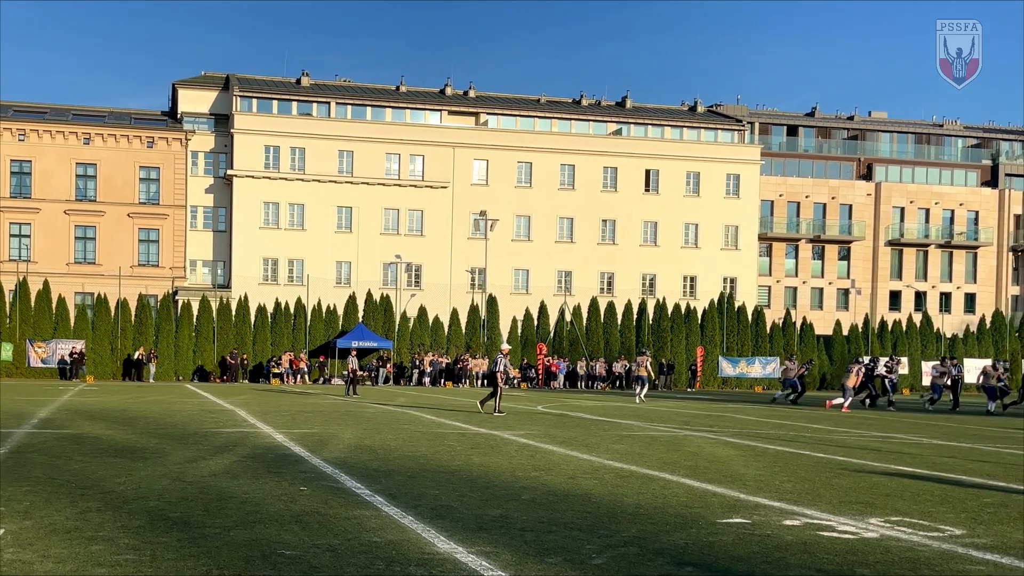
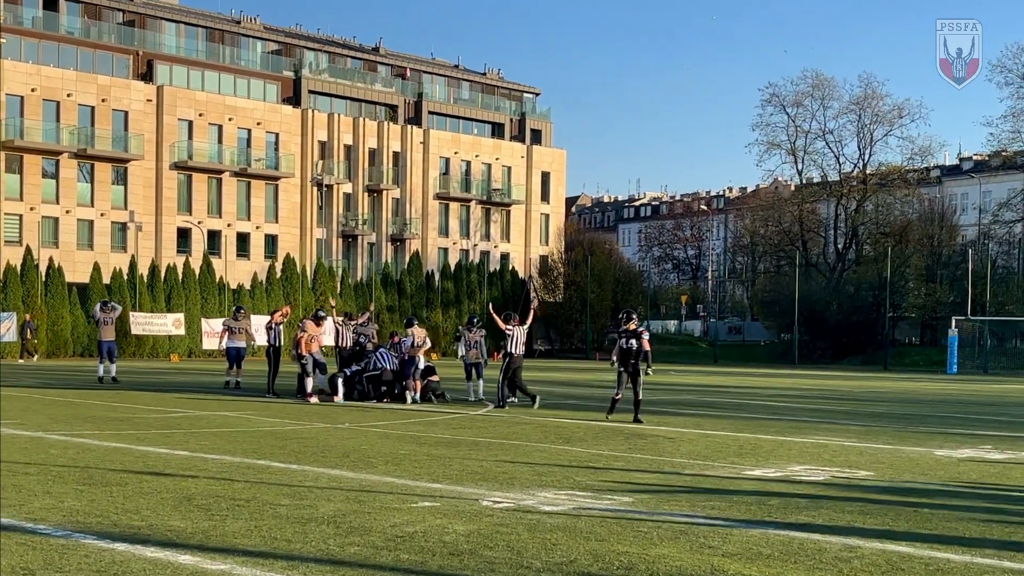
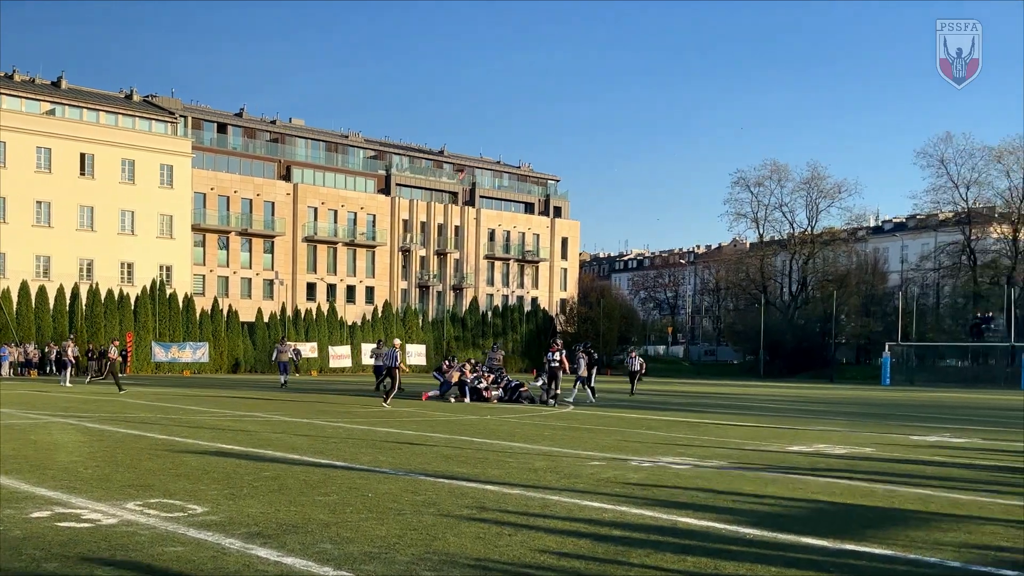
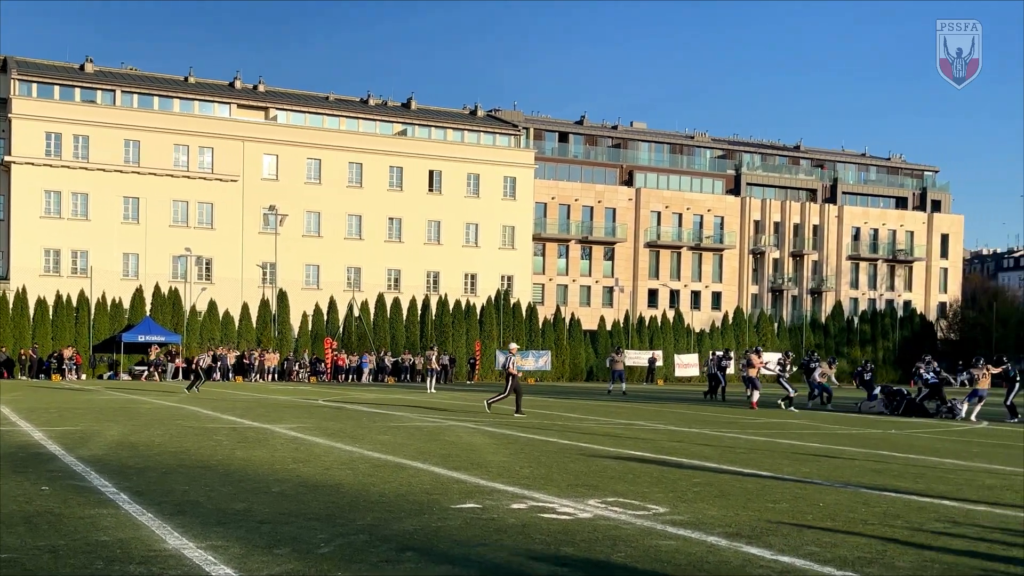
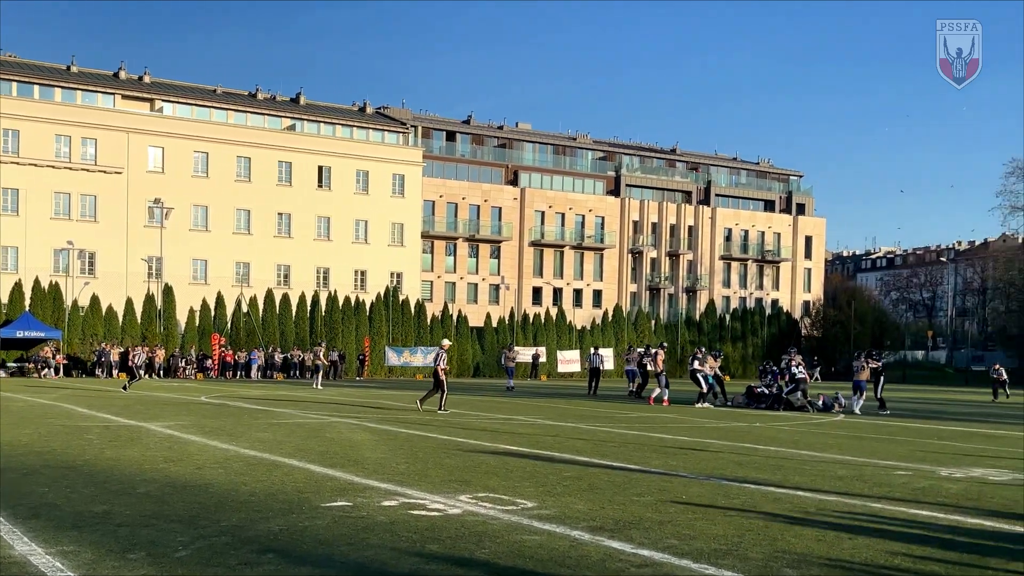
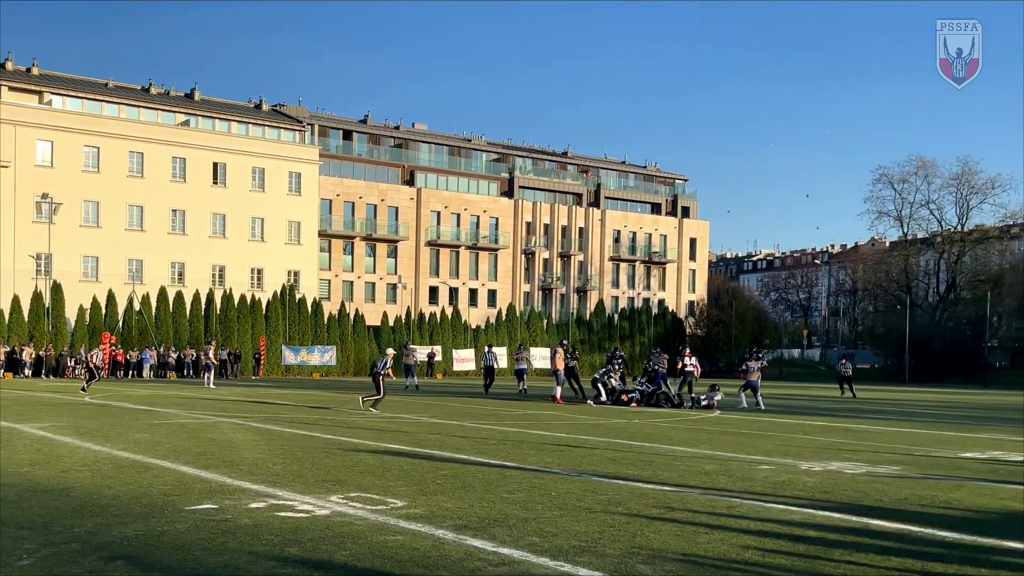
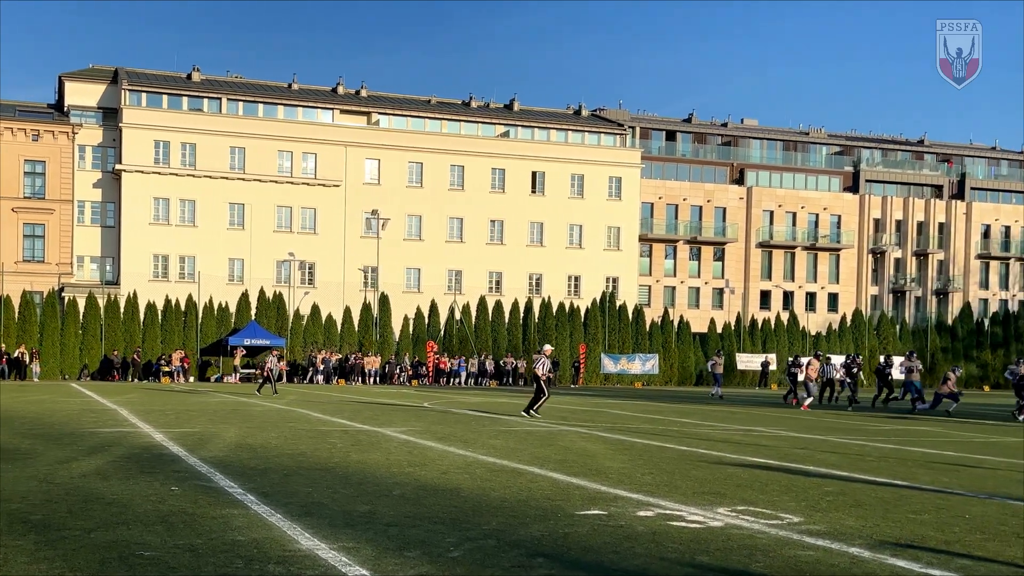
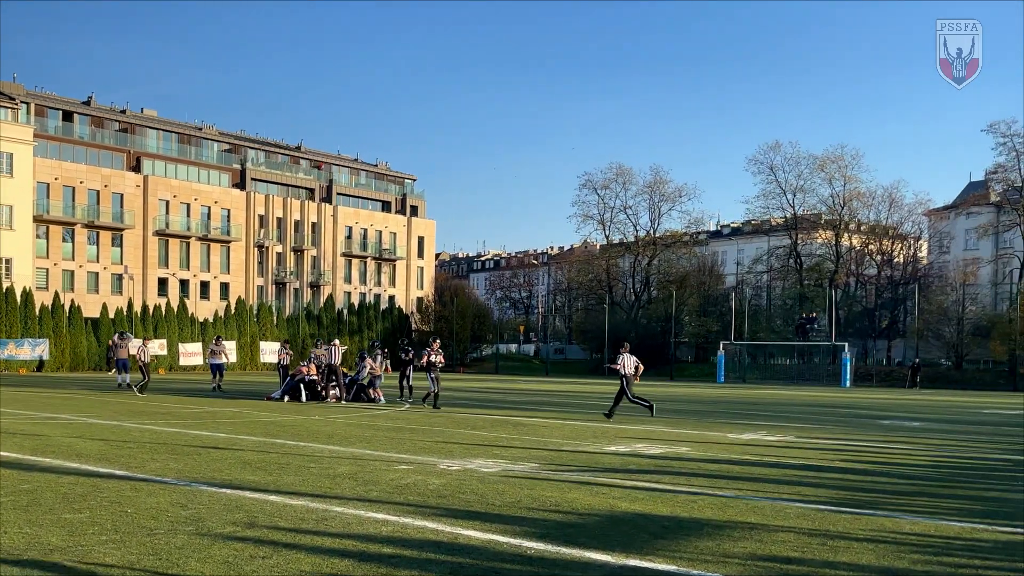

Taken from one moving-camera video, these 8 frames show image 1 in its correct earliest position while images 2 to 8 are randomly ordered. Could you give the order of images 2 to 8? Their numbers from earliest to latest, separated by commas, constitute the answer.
7, 4, 5, 6, 3, 8, 2
